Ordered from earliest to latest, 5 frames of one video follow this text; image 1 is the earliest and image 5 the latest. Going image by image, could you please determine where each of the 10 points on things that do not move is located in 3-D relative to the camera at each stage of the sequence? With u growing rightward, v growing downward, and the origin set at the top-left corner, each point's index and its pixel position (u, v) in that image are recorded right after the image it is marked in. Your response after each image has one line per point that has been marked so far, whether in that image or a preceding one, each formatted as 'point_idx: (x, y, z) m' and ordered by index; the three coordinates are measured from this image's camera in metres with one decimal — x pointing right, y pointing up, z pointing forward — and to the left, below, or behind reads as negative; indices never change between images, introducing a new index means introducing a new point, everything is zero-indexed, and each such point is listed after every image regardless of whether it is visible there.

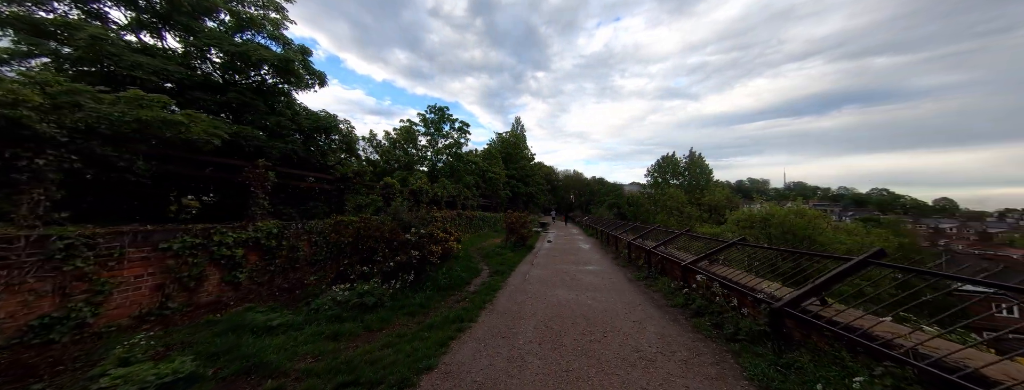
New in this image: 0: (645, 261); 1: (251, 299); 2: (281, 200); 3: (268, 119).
0: (+4.3, -2.2, +9.0) m
1: (-4.3, -1.7, +4.5) m
2: (-5.0, -0.1, +6.0) m
3: (-5.2, +1.6, +5.9) m
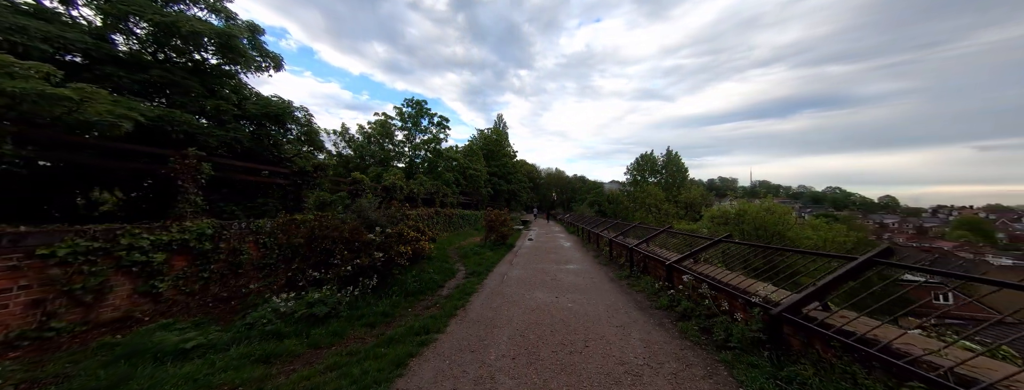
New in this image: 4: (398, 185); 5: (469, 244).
0: (+3.7, -2.1, +8.9) m
1: (-4.7, -1.6, +3.9) m
2: (-5.5, 0.0, +5.3) m
3: (-5.7, +1.7, +5.1) m
4: (-5.0, +0.5, +12.1) m
5: (-2.0, -2.3, +12.8) m
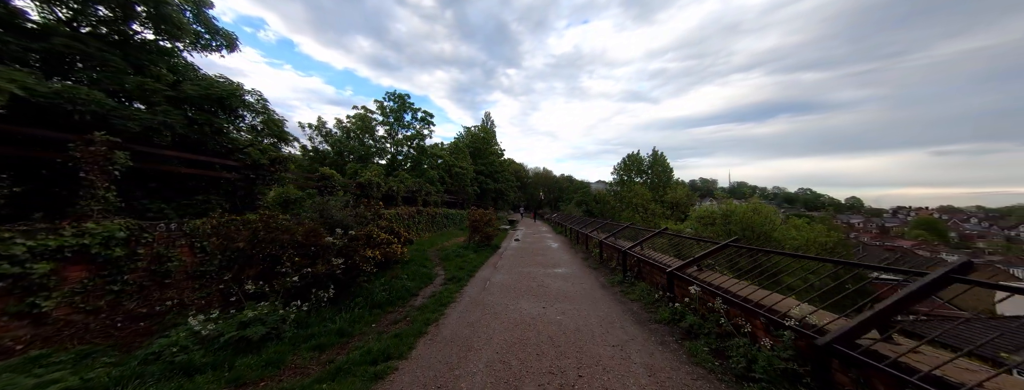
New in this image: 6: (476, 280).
0: (+3.2, -2.0, +8.5) m
1: (-4.9, -1.6, +3.1) m
2: (-5.8, +0.1, +4.4) m
3: (-6.0, +1.8, +4.3) m
4: (-5.6, +0.6, +11.3) m
5: (-2.7, -2.2, +12.2) m
6: (-0.8, -2.0, +6.5) m
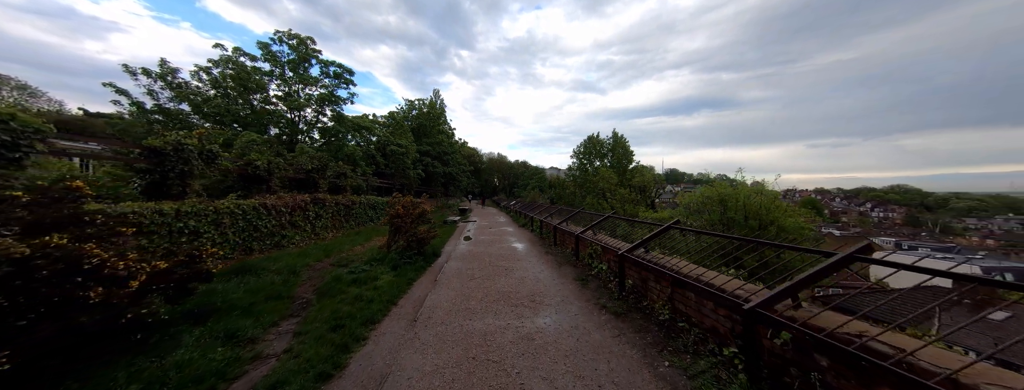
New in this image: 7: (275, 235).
0: (+2.1, -1.6, +5.1) m
1: (-5.0, -1.5, -1.6) m
2: (-6.1, +0.2, -0.5) m
3: (-6.2, +1.9, -0.7) m
4: (-7.0, +1.0, +6.3) m
5: (-4.3, -1.6, +7.8) m
6: (-1.5, -1.7, +2.5) m
7: (-6.7, -1.1, +7.8) m
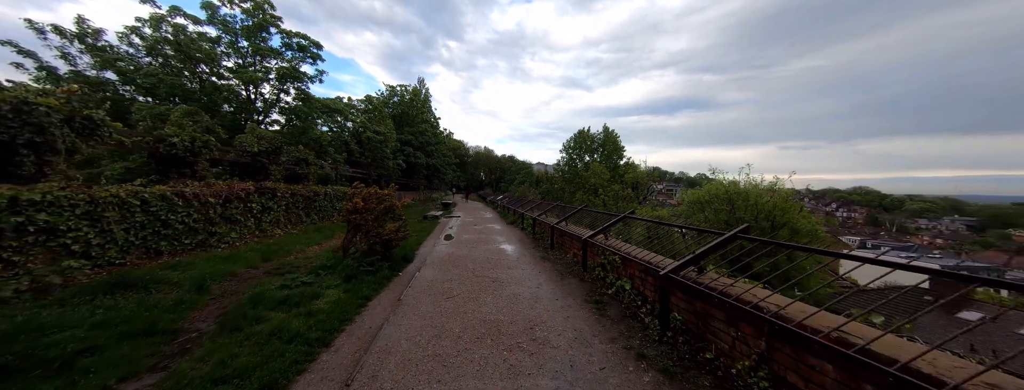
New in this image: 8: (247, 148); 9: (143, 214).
0: (+2.0, -1.5, +3.9) m
1: (-4.8, -1.4, -3.2) m
2: (-5.9, +0.3, -2.1) m
3: (-6.0, +2.0, -2.4) m
4: (-7.1, +1.3, +4.6) m
5: (-4.5, -1.4, +6.2) m
6: (-1.5, -1.6, +1.1) m
7: (-6.9, -0.8, +6.1) m
8: (-8.1, +1.4, +8.3) m
9: (-6.8, -0.4, +5.1) m
